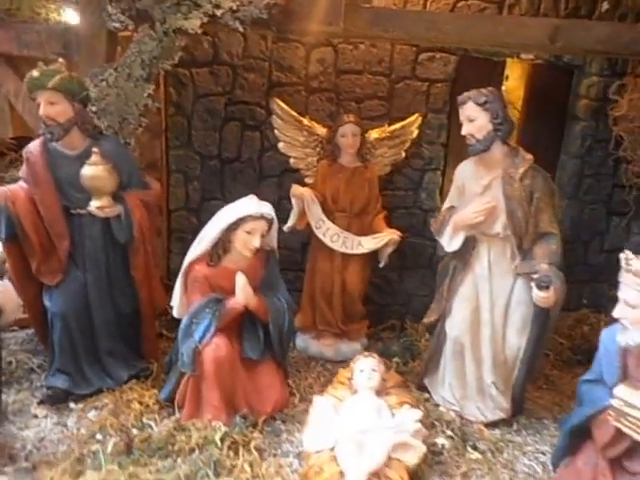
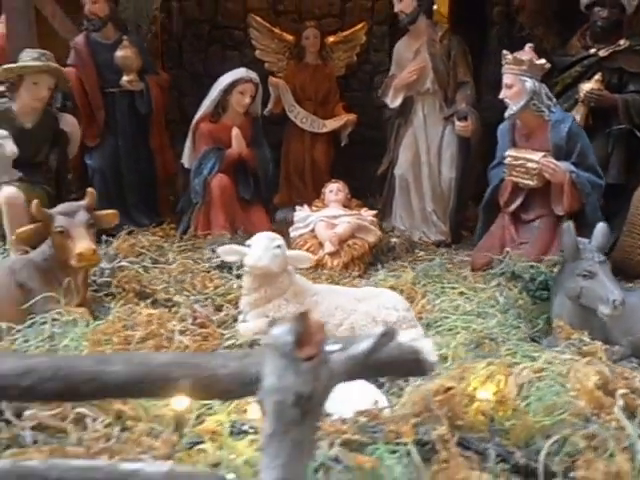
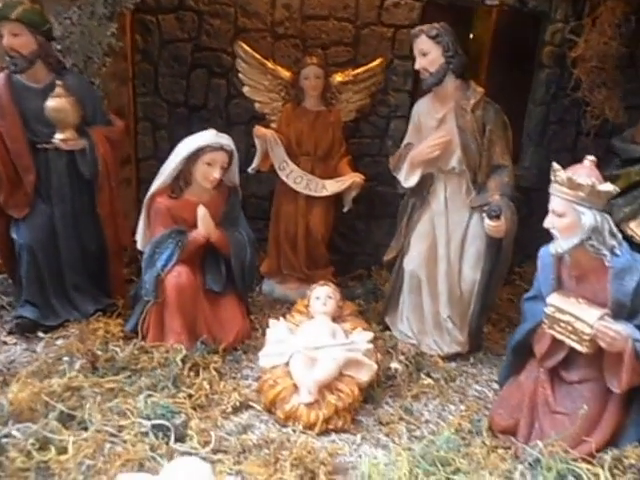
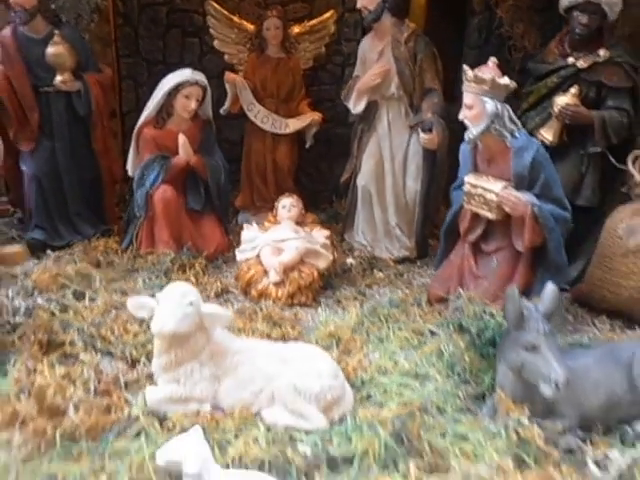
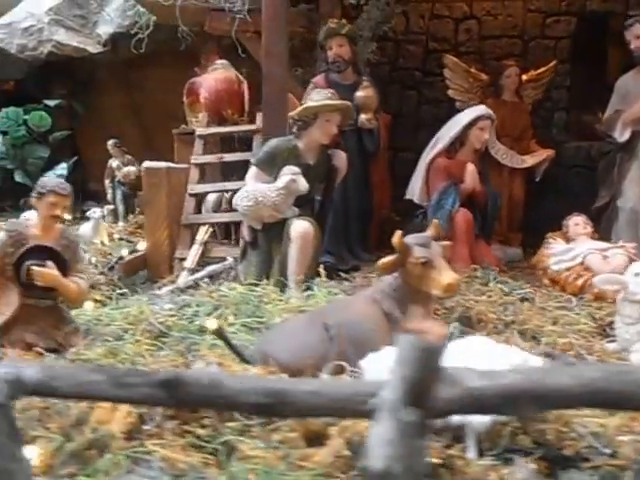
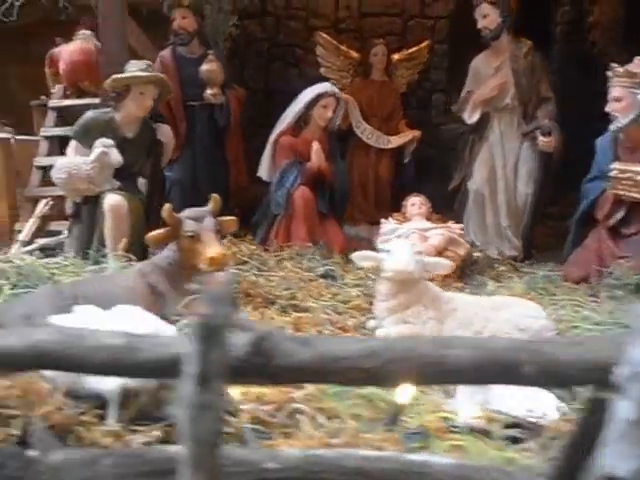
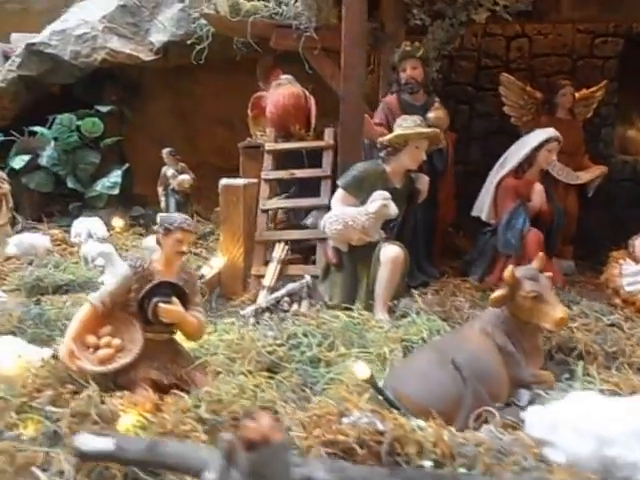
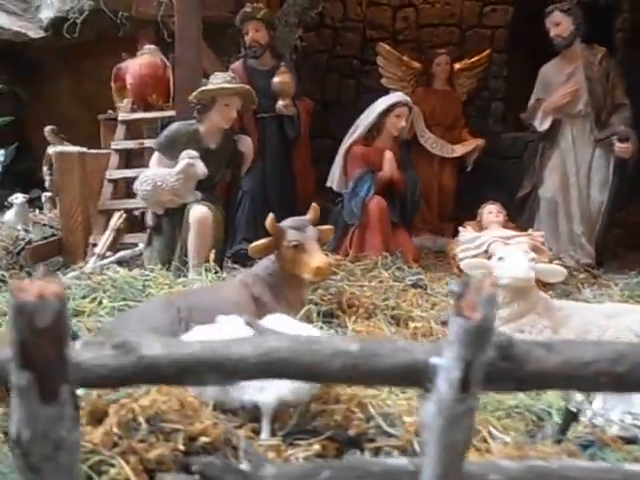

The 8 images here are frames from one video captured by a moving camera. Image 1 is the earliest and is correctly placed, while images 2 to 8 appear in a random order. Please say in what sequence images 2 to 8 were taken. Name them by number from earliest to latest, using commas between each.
3, 4, 2, 6, 8, 5, 7
